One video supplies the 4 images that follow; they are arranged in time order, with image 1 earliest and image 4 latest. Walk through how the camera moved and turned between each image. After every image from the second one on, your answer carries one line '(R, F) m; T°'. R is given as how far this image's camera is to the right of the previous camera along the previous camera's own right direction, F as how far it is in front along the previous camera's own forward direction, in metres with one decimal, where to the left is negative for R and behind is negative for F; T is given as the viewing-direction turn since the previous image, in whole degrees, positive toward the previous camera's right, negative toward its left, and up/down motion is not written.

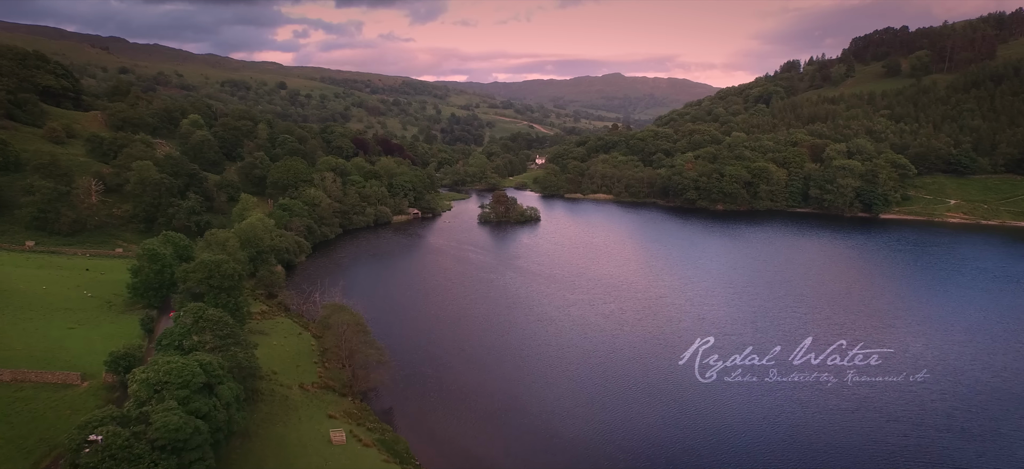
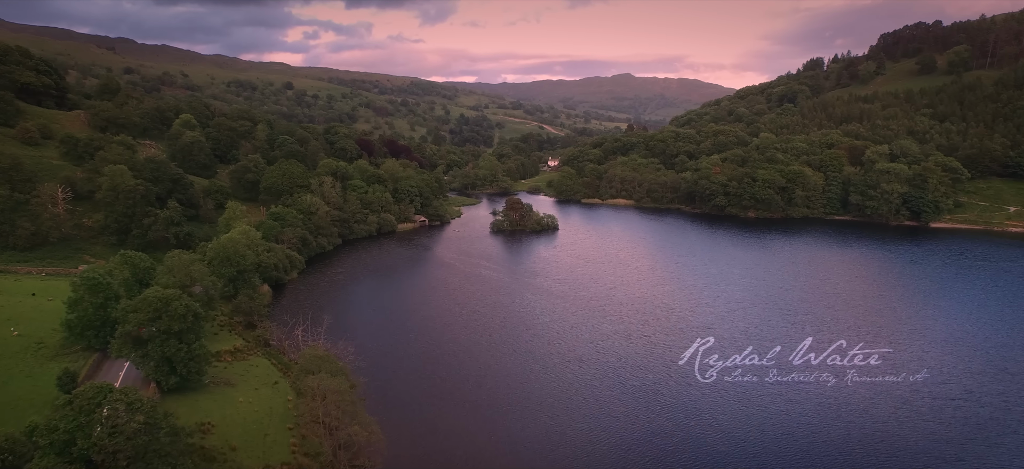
(-1.2, +8.4) m; -1°
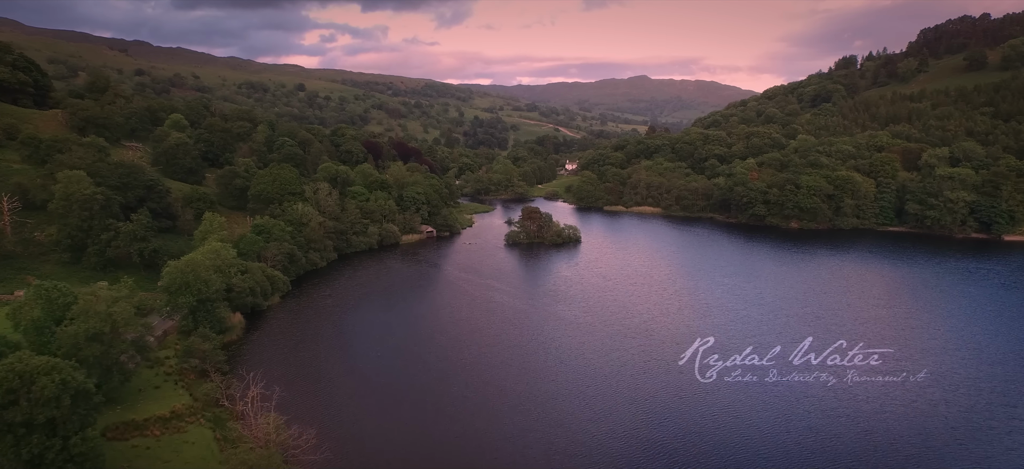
(-0.5, +9.6) m; -2°
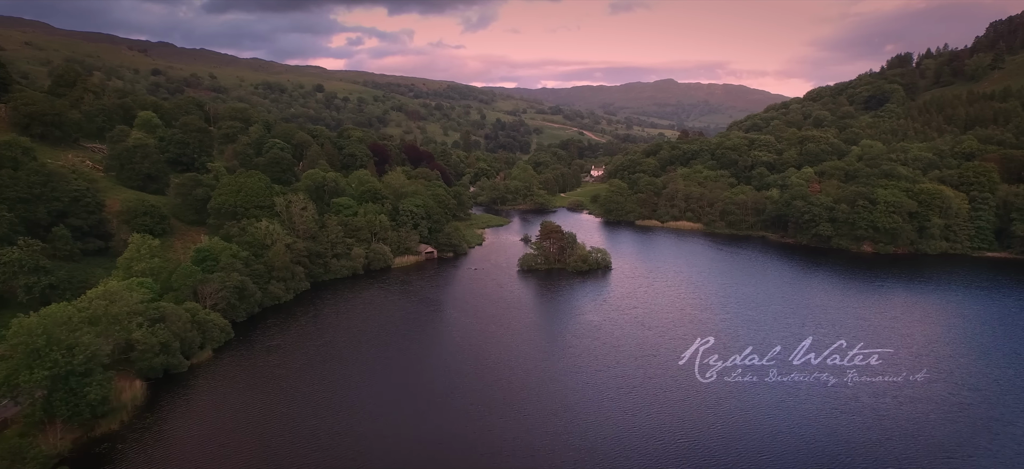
(+0.9, +14.4) m; -2°
